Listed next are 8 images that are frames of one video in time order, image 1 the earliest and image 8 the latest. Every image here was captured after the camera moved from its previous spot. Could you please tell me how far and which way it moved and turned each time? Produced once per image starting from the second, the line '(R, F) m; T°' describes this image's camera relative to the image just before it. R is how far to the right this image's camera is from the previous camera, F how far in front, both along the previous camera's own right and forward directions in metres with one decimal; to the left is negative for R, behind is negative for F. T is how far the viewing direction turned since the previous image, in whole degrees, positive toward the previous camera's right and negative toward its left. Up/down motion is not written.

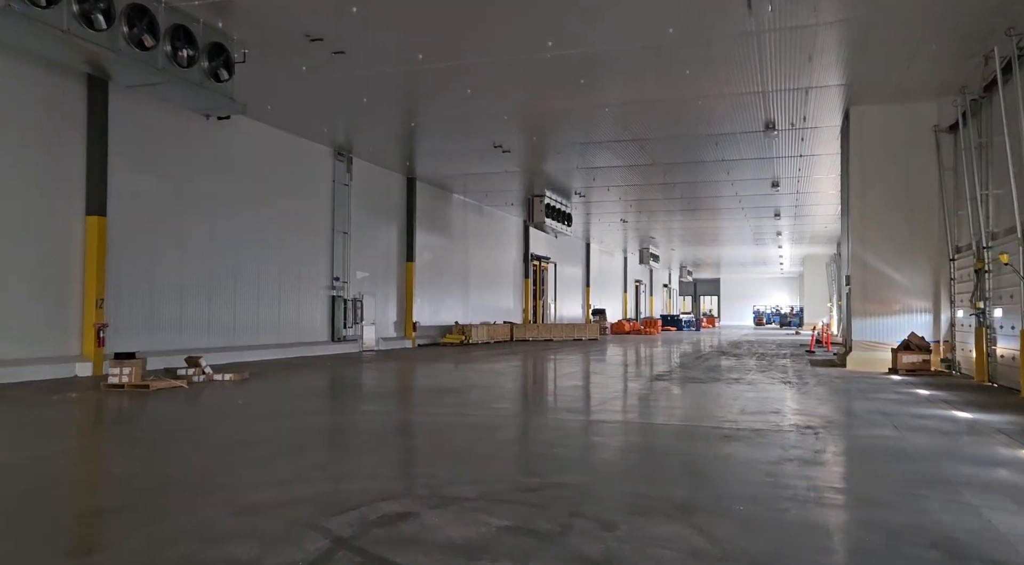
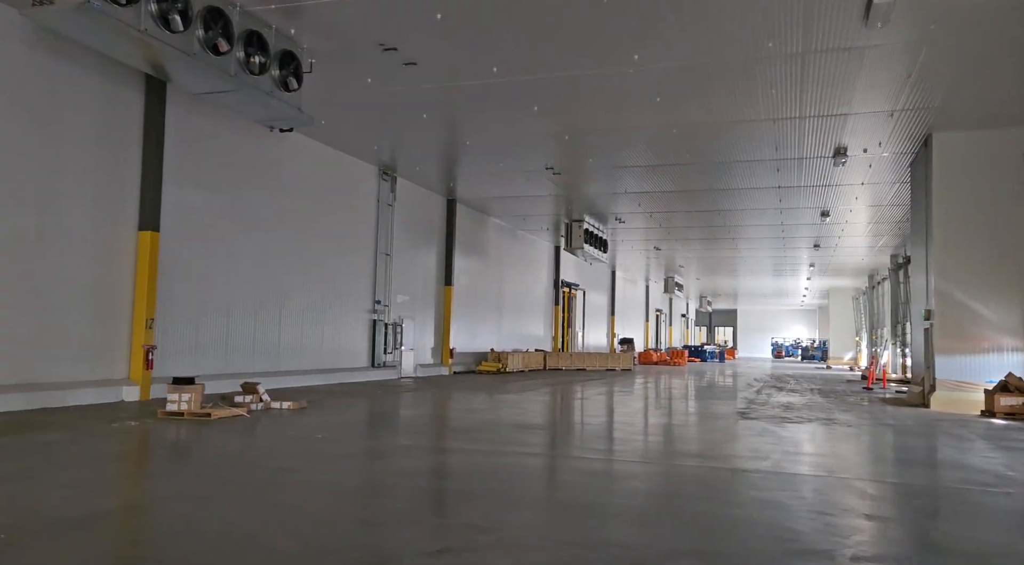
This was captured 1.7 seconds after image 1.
(-0.9, +0.6) m; -1°
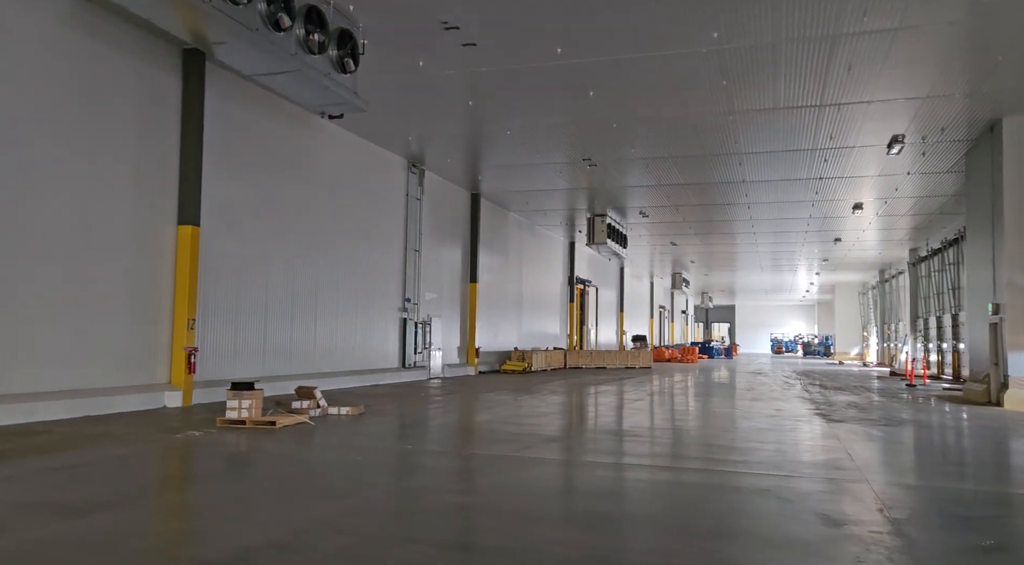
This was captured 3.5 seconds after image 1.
(-1.0, +0.6) m; +1°
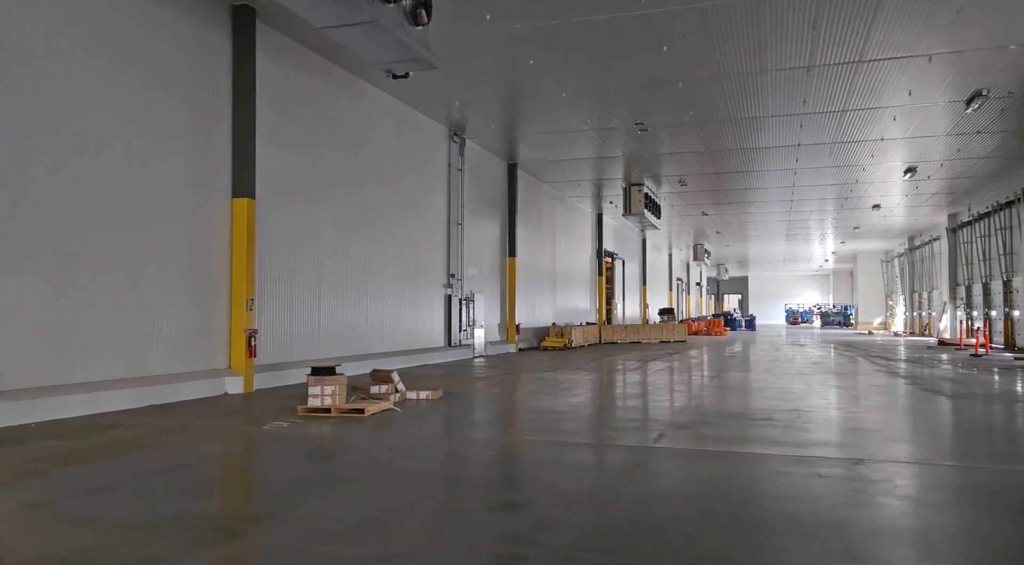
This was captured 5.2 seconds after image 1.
(-0.9, +0.7) m; 0°
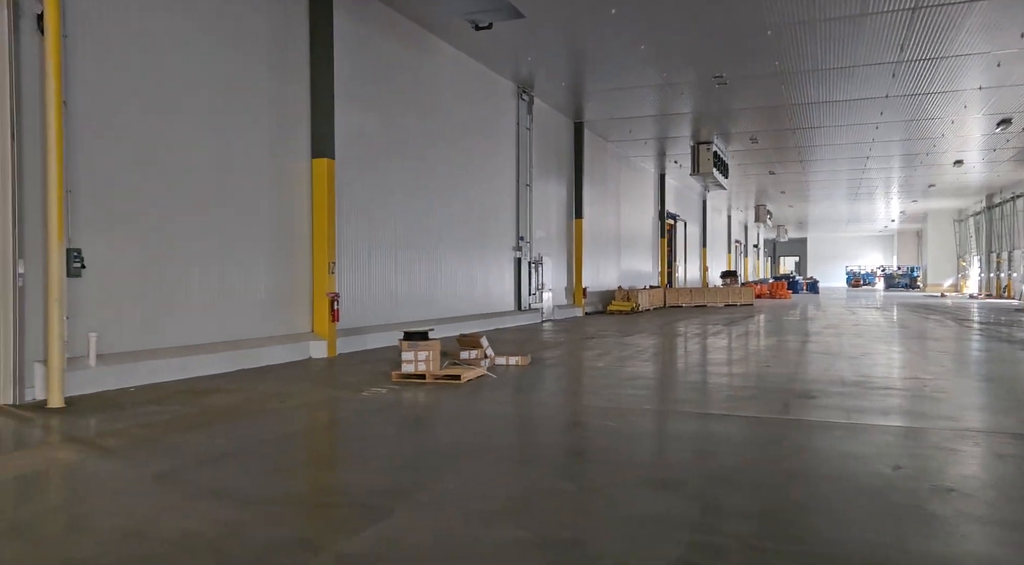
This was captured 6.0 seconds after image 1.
(-0.5, +0.3) m; -4°
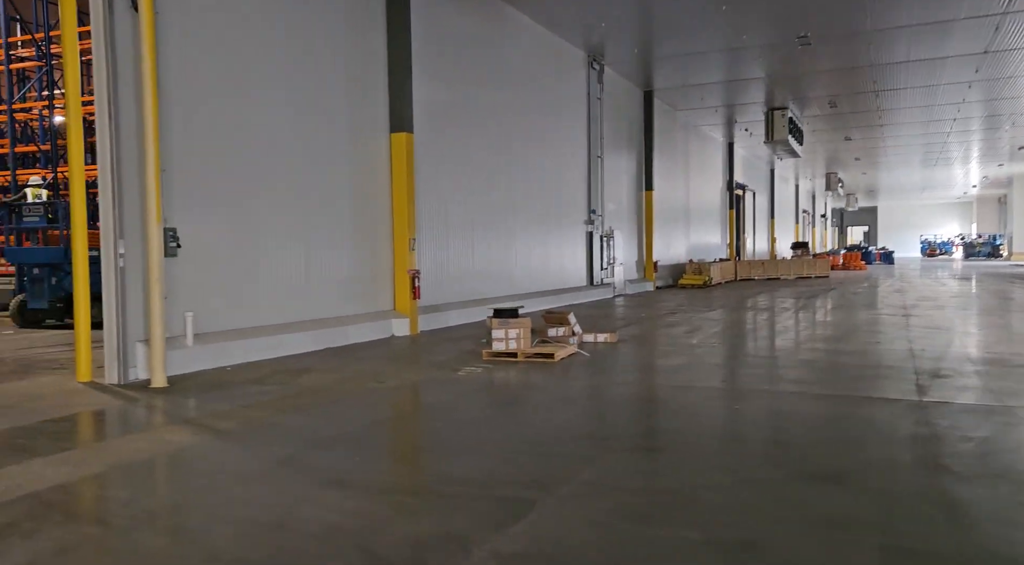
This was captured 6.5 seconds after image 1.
(-0.3, +0.2) m; -4°
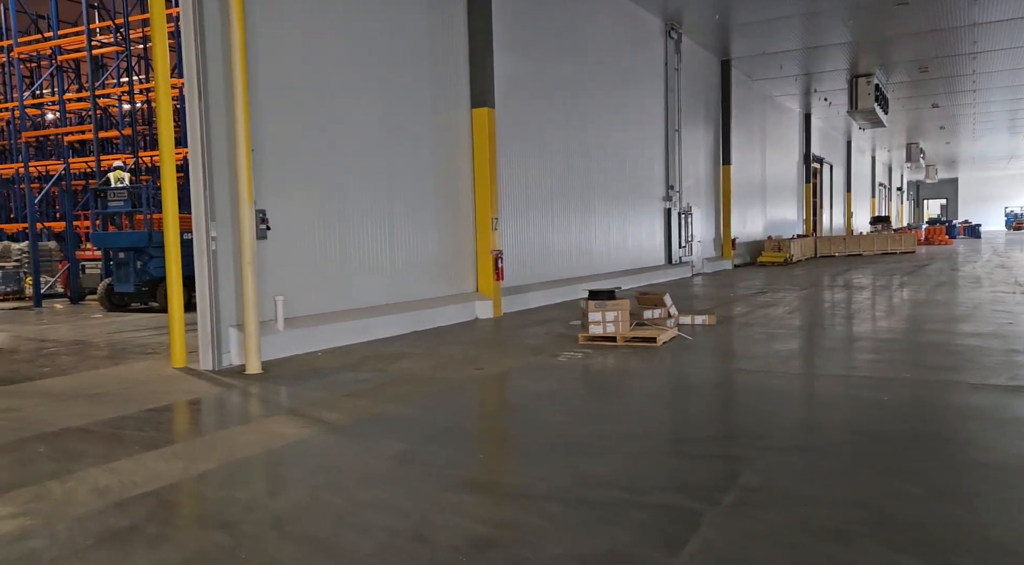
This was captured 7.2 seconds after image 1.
(-0.3, +0.3) m; -5°
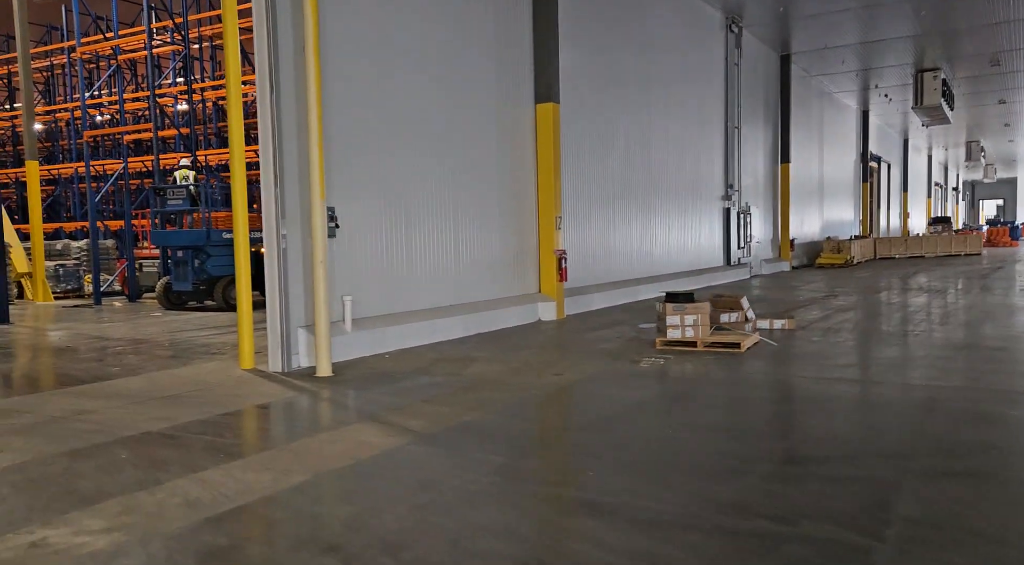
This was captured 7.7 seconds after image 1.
(-0.3, +0.2) m; -3°
